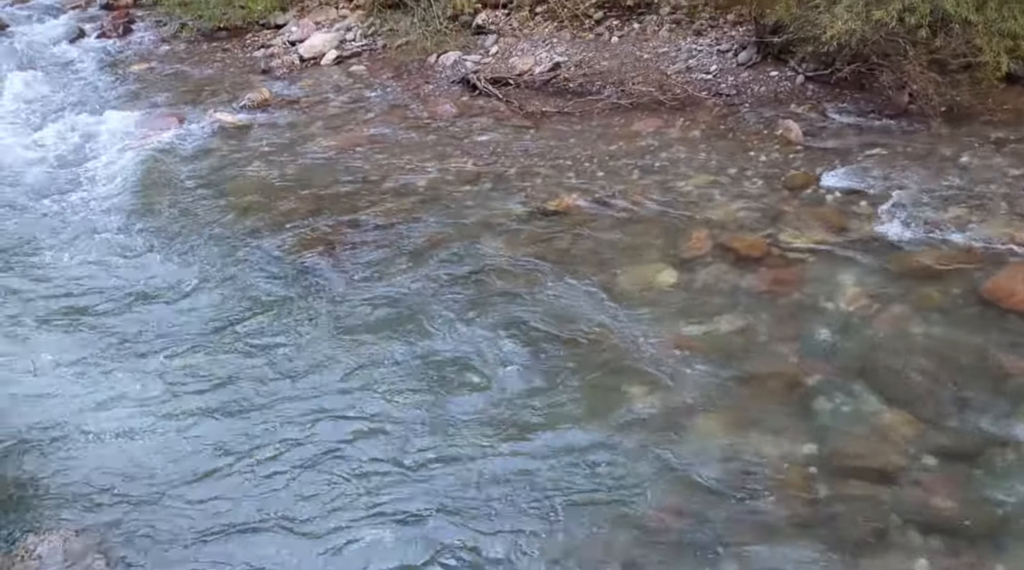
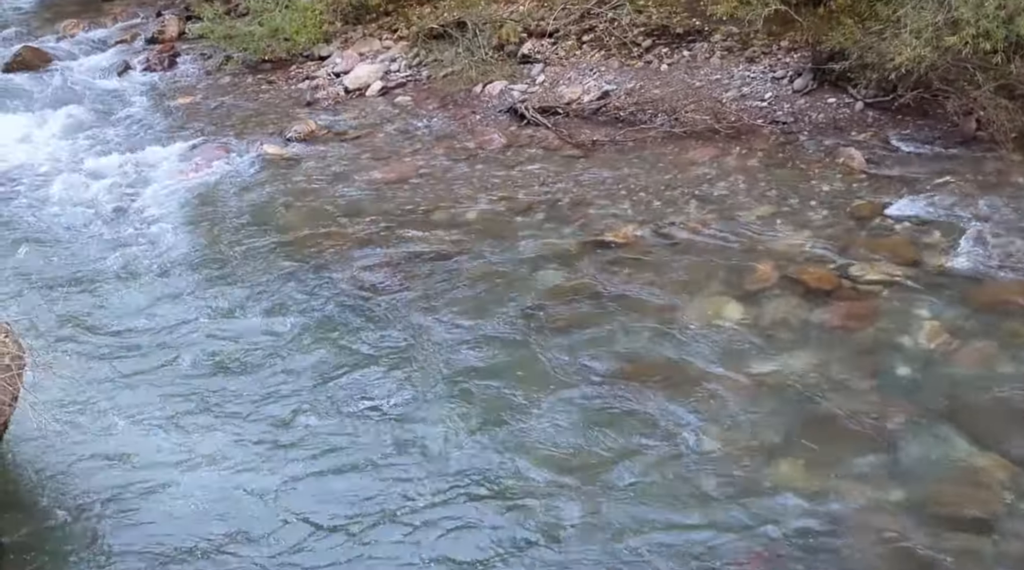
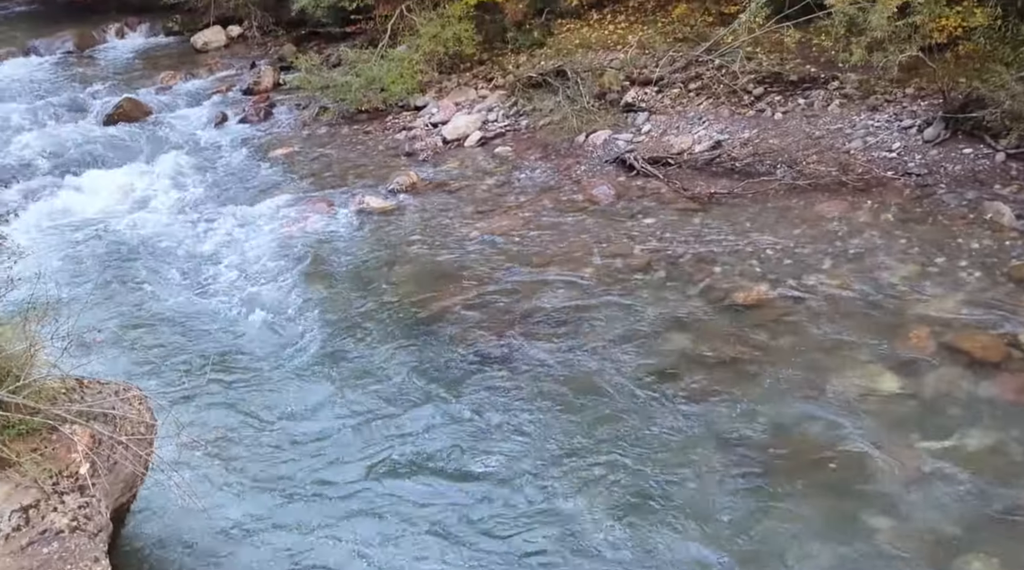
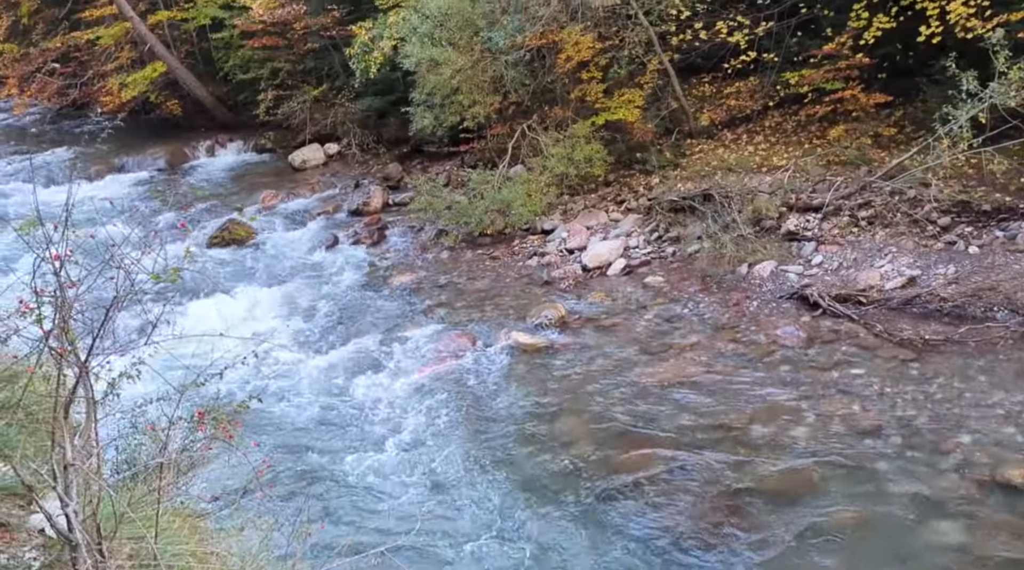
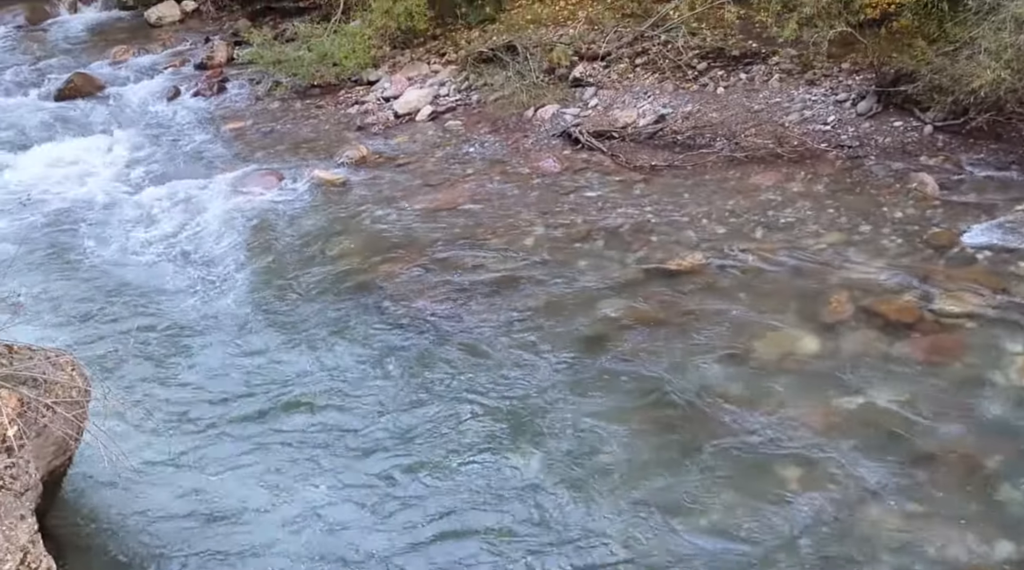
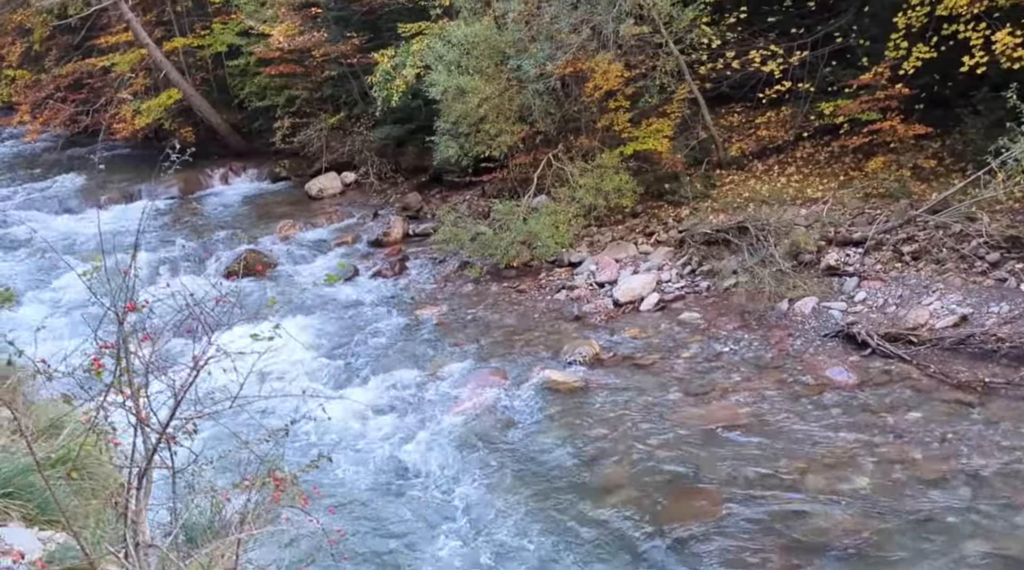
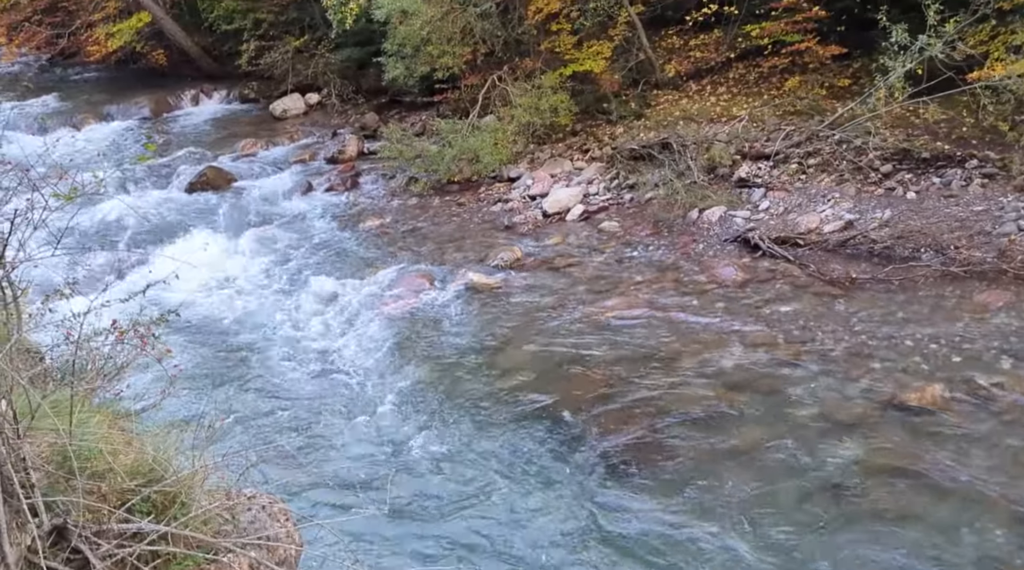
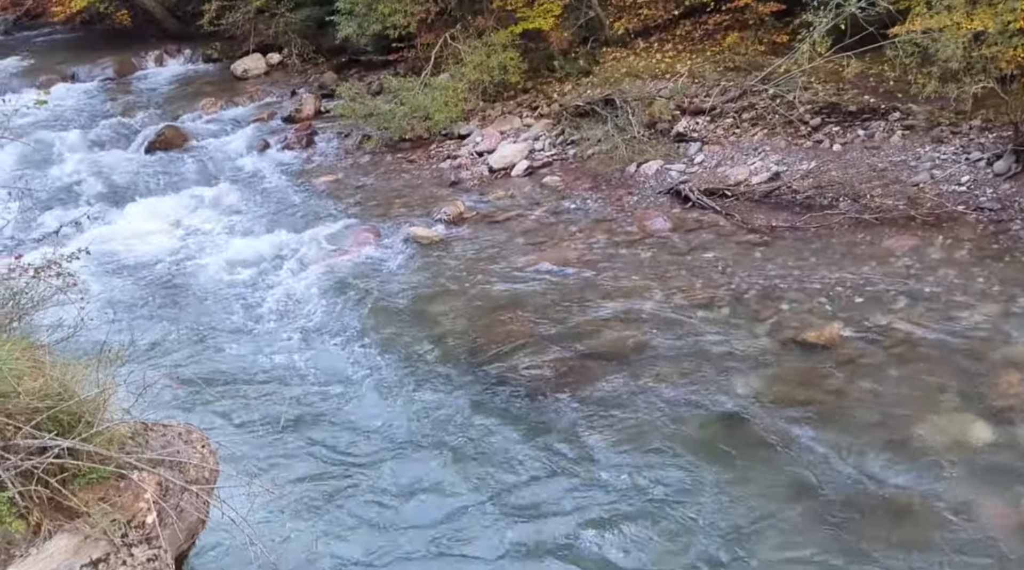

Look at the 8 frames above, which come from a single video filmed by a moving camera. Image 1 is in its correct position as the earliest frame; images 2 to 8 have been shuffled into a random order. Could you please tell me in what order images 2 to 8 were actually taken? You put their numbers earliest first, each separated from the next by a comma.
2, 5, 3, 8, 7, 4, 6
